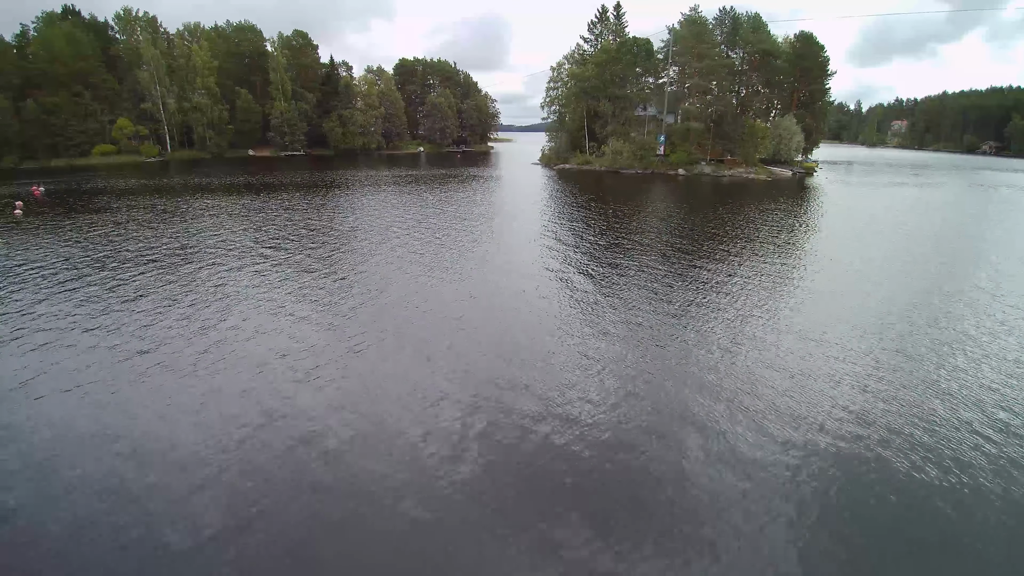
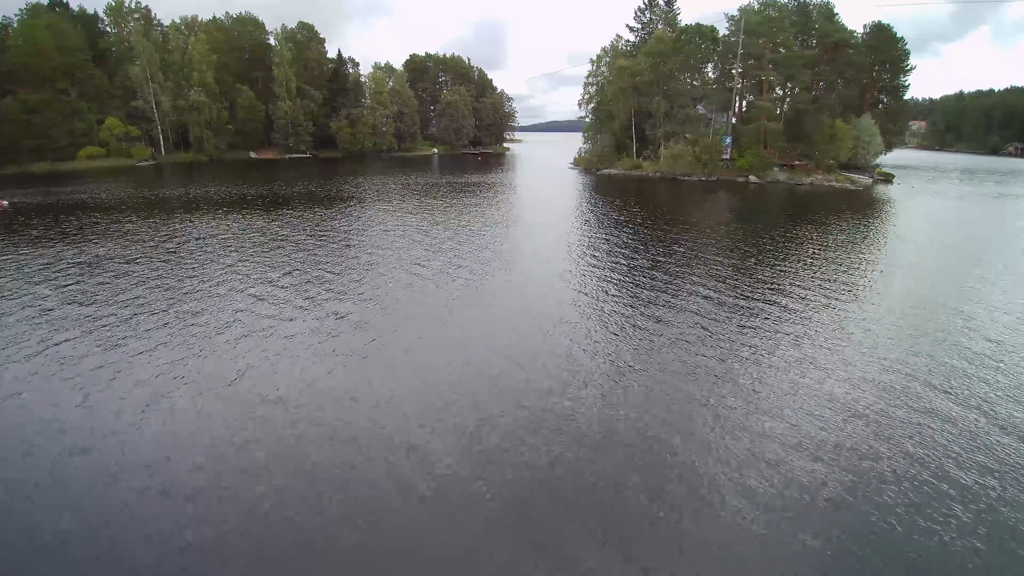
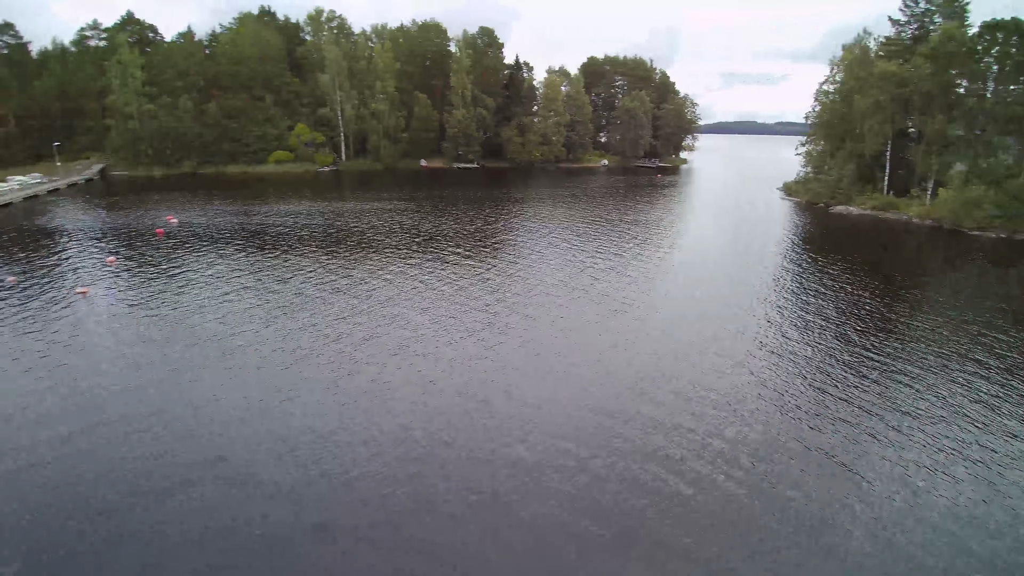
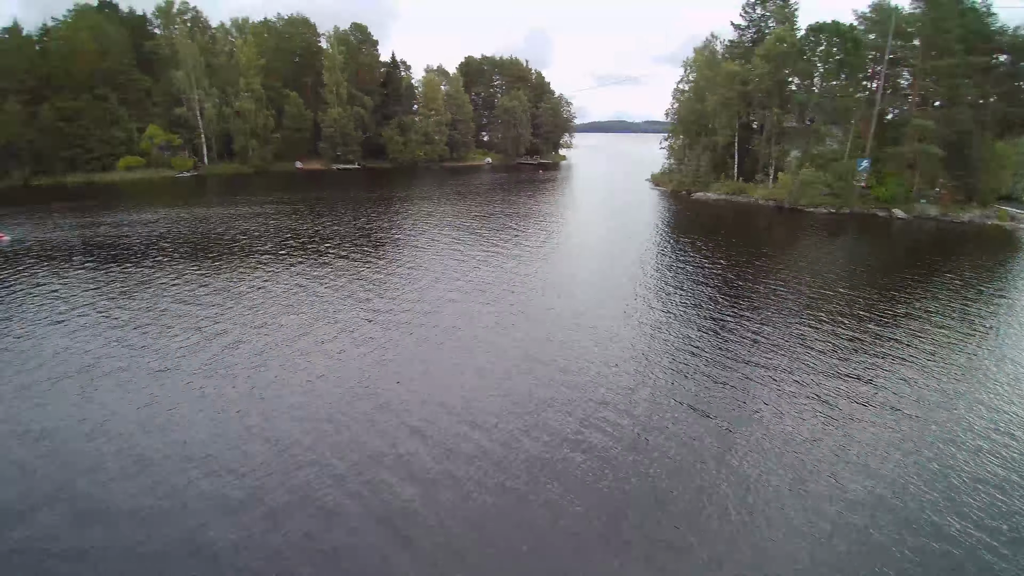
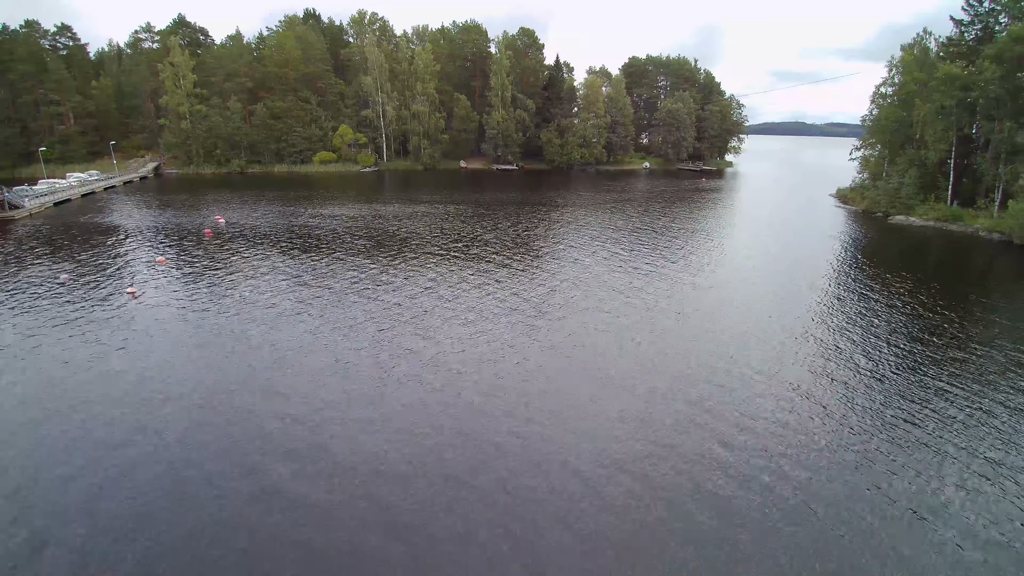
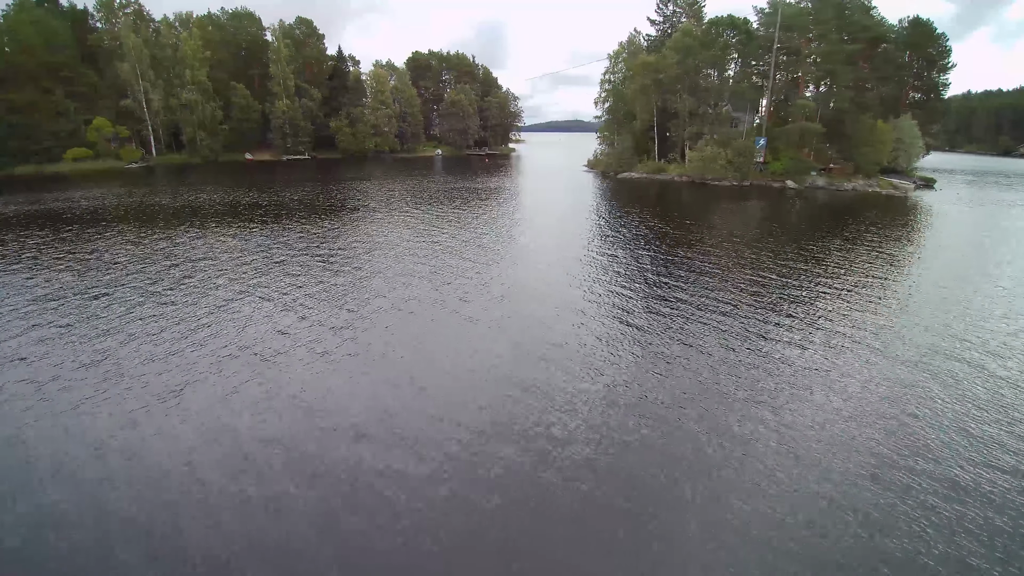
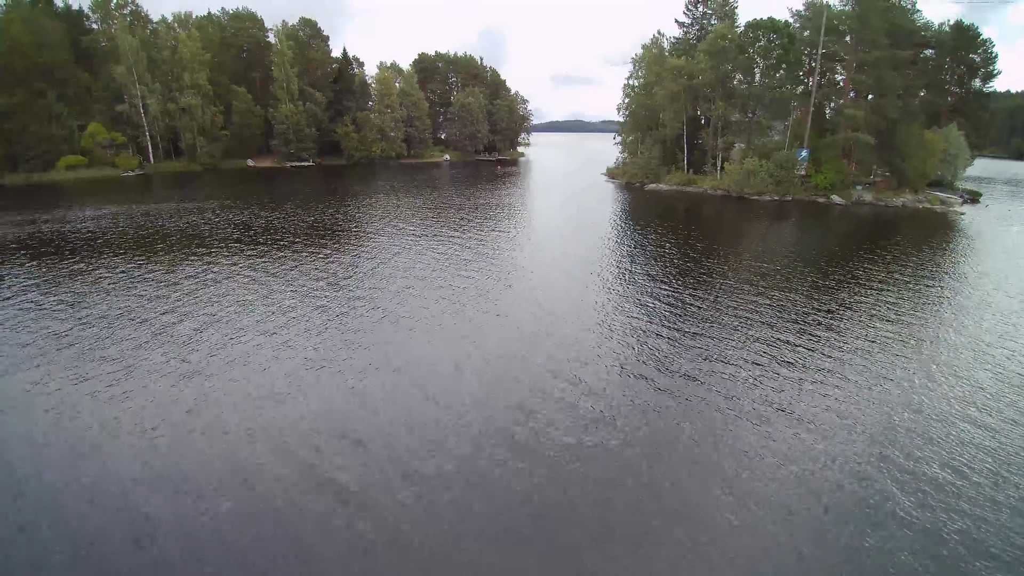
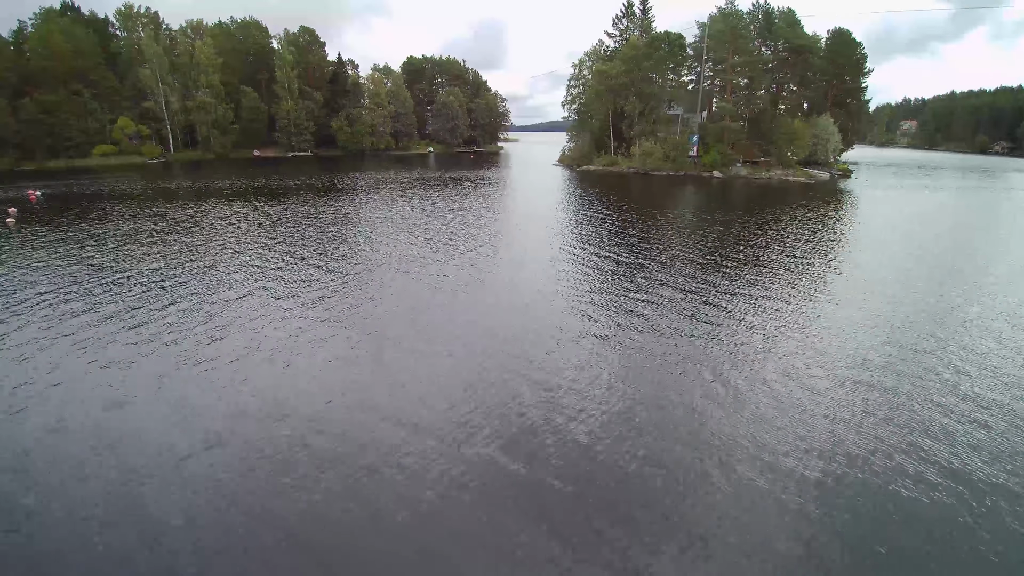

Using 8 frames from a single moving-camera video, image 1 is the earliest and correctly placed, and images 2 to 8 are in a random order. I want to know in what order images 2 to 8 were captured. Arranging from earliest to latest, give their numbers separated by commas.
8, 2, 6, 7, 4, 3, 5
